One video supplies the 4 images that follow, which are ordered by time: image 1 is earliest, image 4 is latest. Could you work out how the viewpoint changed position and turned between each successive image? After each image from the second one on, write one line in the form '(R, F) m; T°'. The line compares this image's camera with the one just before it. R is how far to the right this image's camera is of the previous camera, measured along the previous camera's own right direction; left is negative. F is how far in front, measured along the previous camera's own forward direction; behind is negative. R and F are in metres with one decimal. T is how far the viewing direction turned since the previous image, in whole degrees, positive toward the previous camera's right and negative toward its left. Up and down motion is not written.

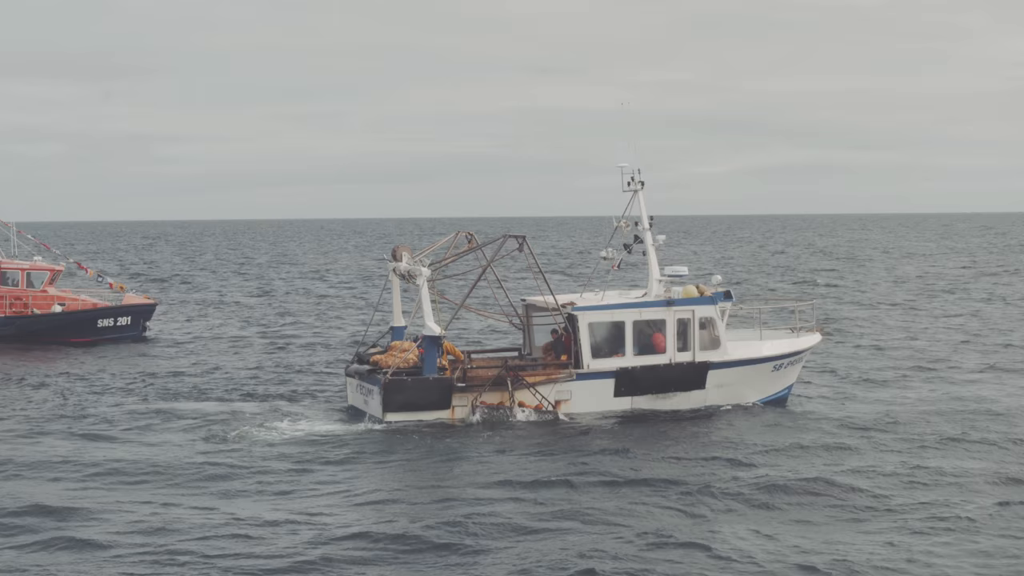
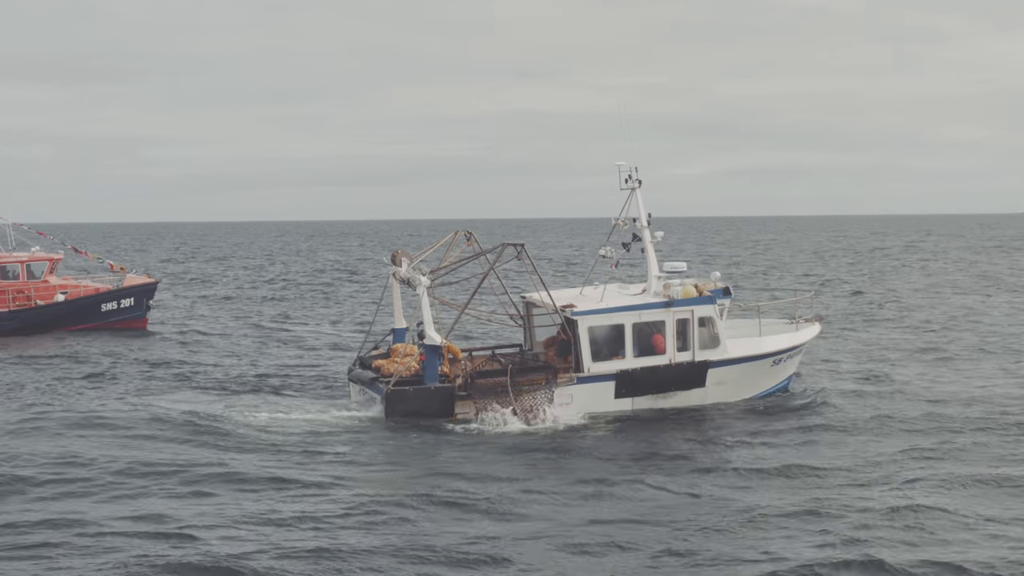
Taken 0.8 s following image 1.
(-0.3, +0.1) m; +1°
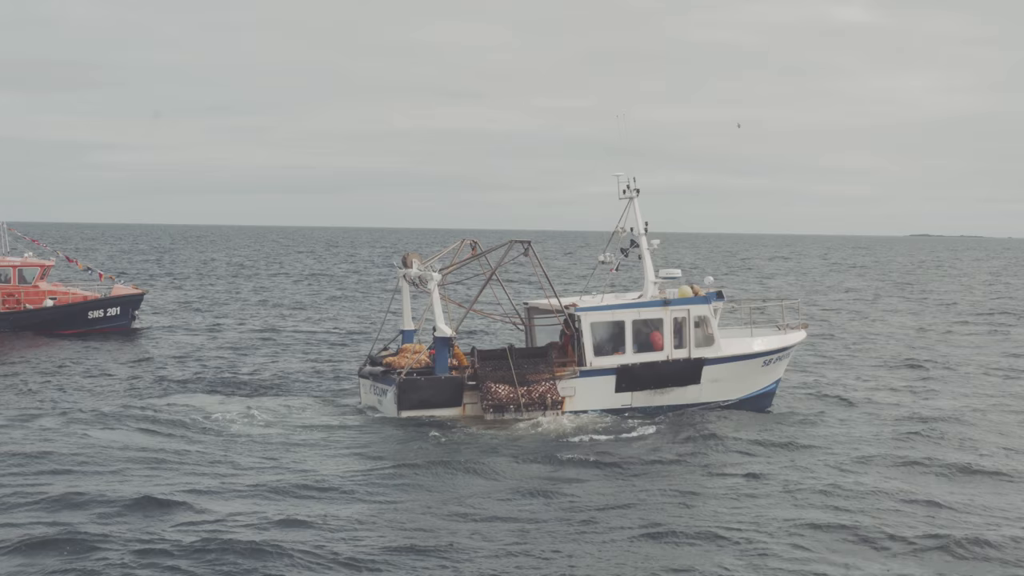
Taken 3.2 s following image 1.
(-0.3, -1.4) m; 0°
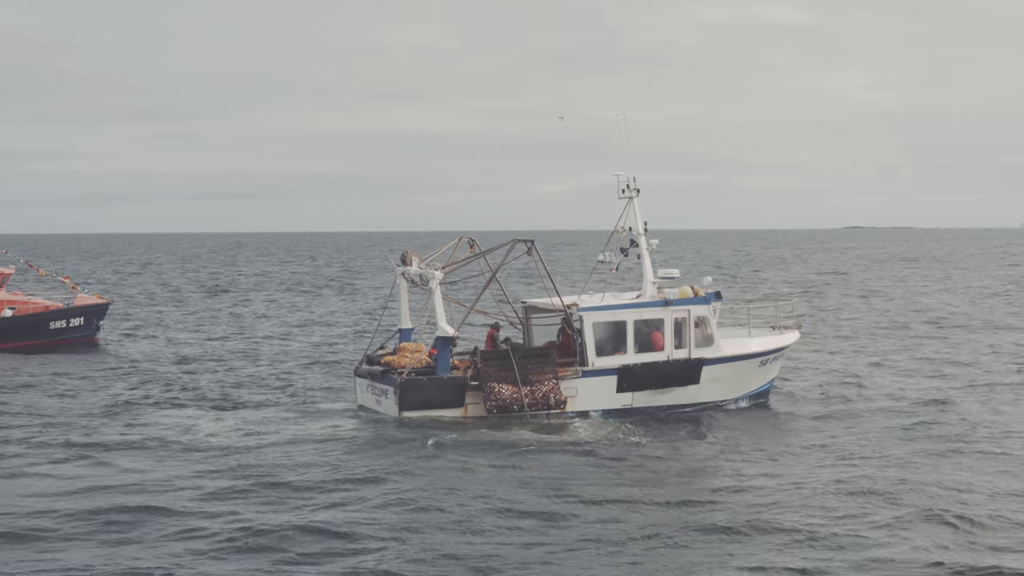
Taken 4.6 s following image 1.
(-0.6, +0.1) m; +1°
